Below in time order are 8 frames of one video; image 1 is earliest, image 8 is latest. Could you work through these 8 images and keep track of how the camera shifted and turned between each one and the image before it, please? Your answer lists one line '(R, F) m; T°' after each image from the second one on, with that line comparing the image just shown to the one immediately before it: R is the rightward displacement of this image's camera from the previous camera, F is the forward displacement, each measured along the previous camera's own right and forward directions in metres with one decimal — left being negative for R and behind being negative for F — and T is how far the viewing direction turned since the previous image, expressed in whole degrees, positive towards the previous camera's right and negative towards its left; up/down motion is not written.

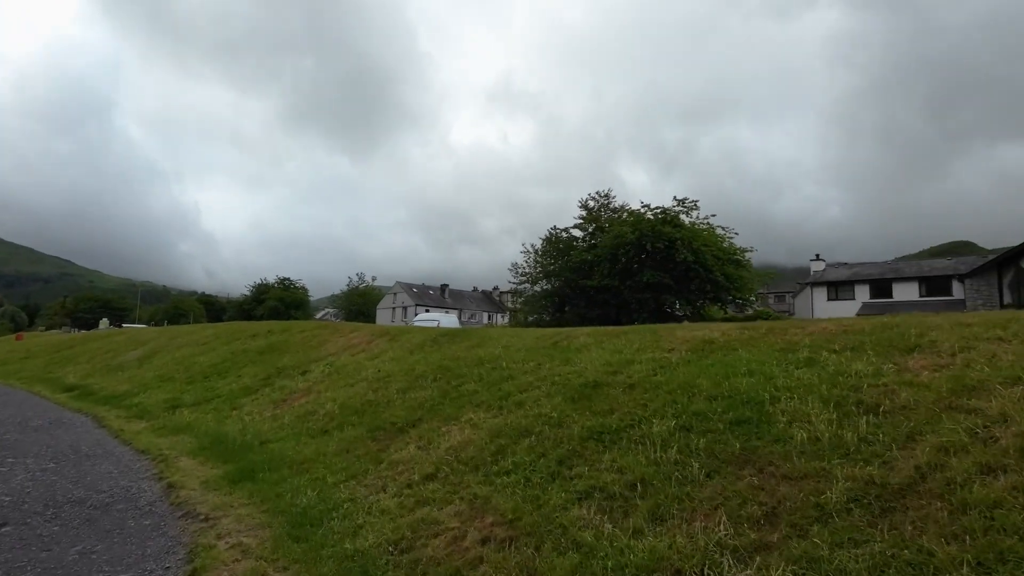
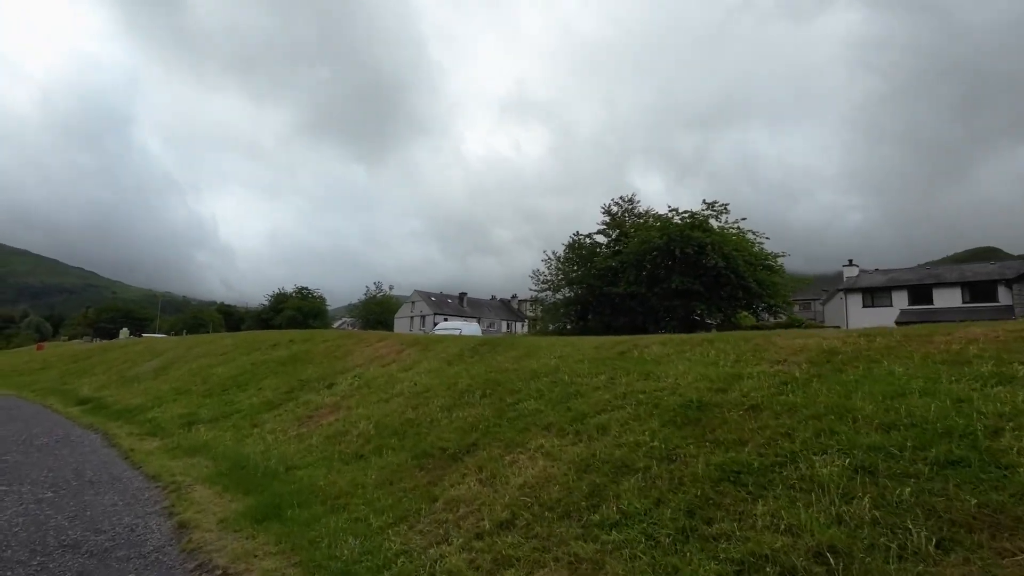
(-1.0, +1.8) m; -2°
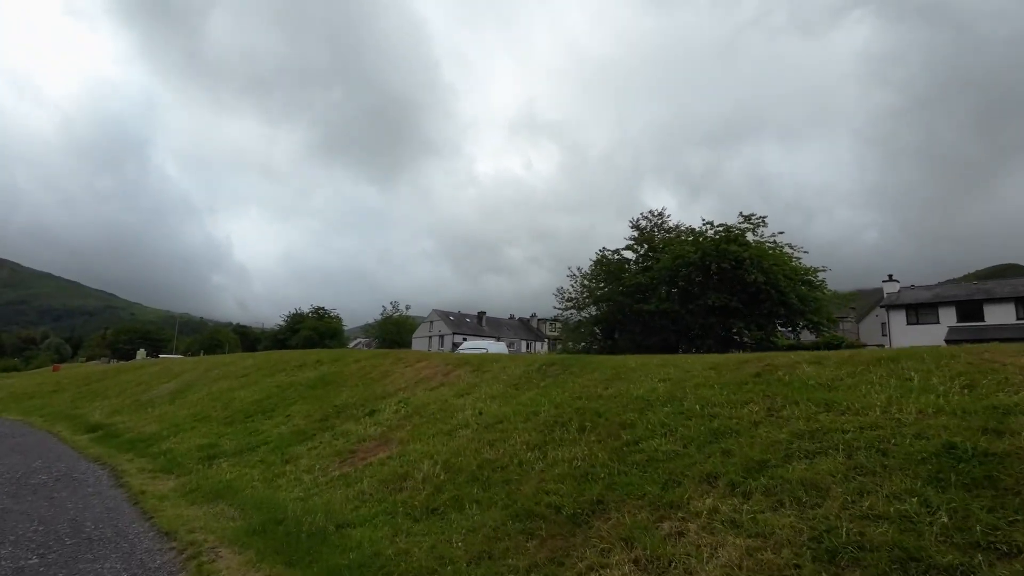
(-1.6, +2.5) m; -1°
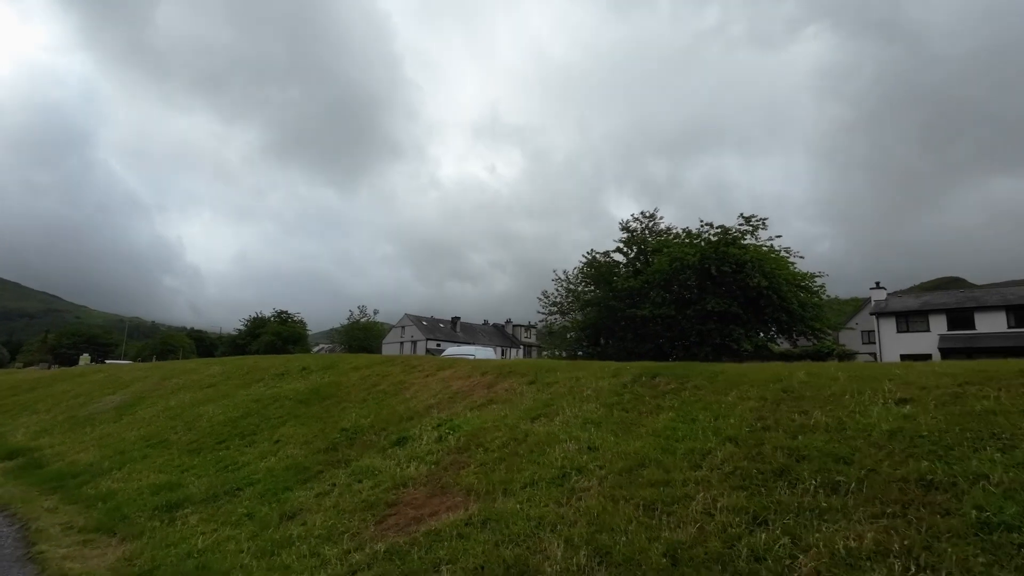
(-2.4, +4.1) m; +4°
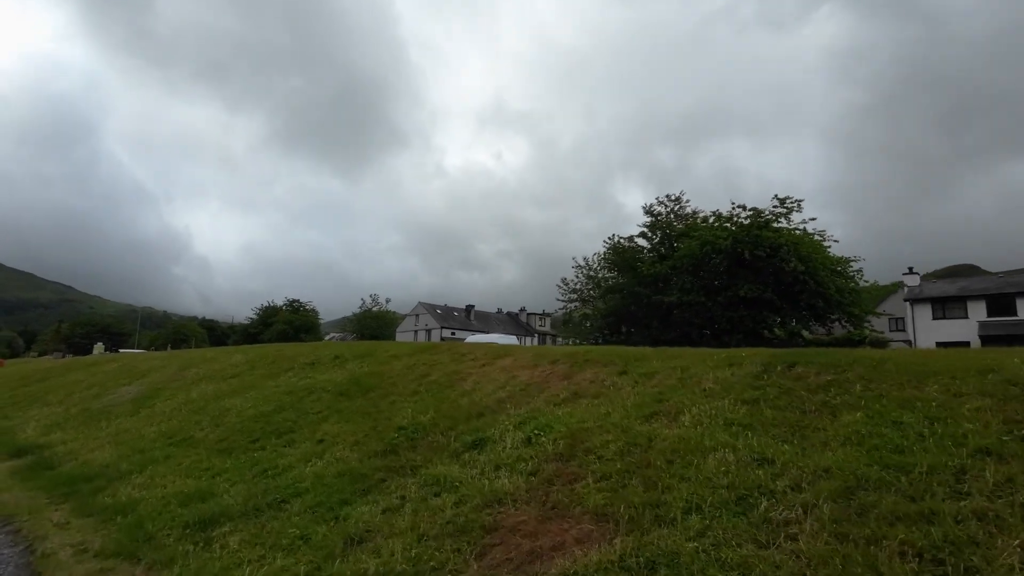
(-1.5, +2.0) m; -1°
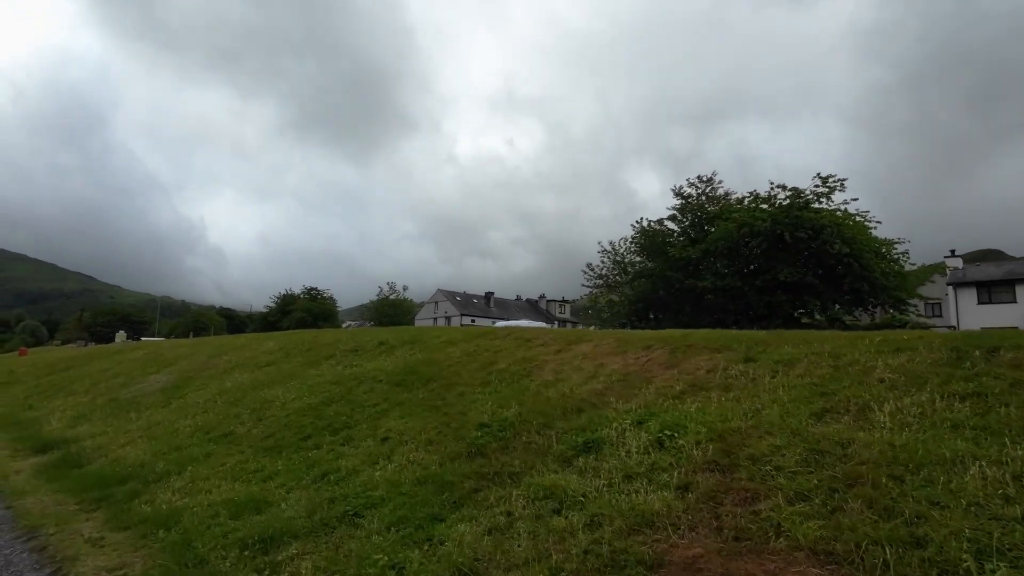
(-1.5, +1.7) m; -1°
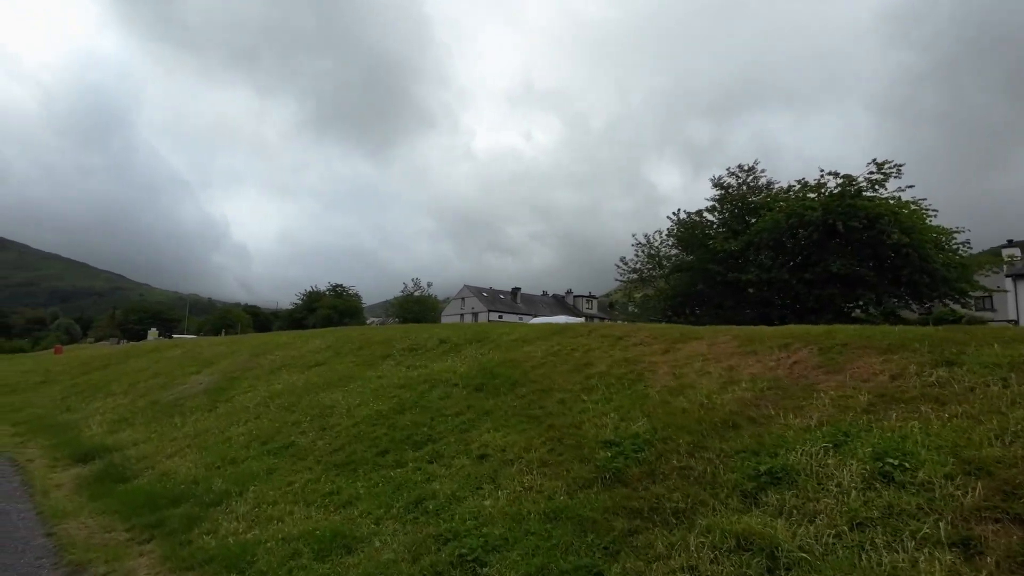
(-1.6, +1.7) m; -2°
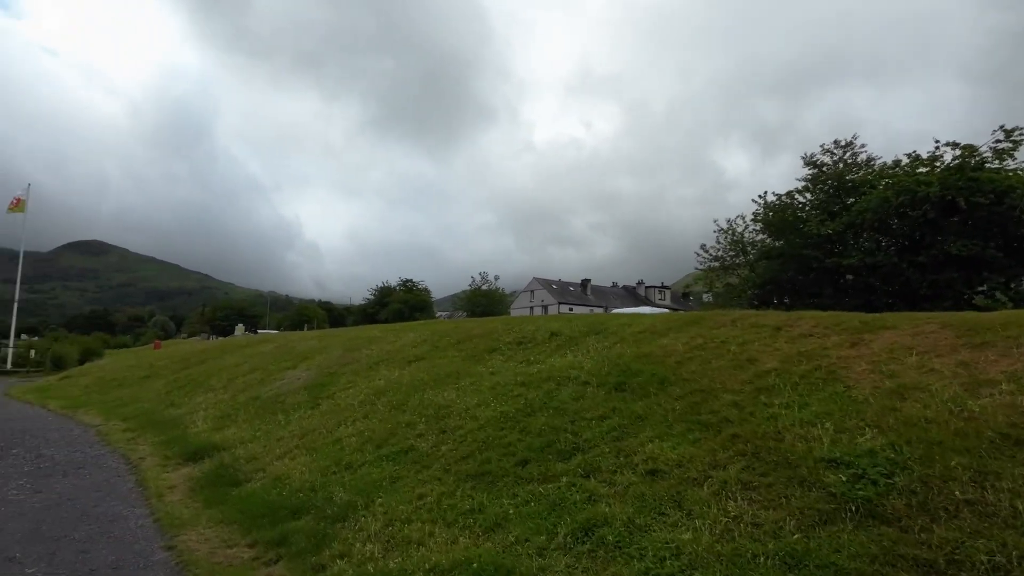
(-1.4, +1.4) m; -6°
